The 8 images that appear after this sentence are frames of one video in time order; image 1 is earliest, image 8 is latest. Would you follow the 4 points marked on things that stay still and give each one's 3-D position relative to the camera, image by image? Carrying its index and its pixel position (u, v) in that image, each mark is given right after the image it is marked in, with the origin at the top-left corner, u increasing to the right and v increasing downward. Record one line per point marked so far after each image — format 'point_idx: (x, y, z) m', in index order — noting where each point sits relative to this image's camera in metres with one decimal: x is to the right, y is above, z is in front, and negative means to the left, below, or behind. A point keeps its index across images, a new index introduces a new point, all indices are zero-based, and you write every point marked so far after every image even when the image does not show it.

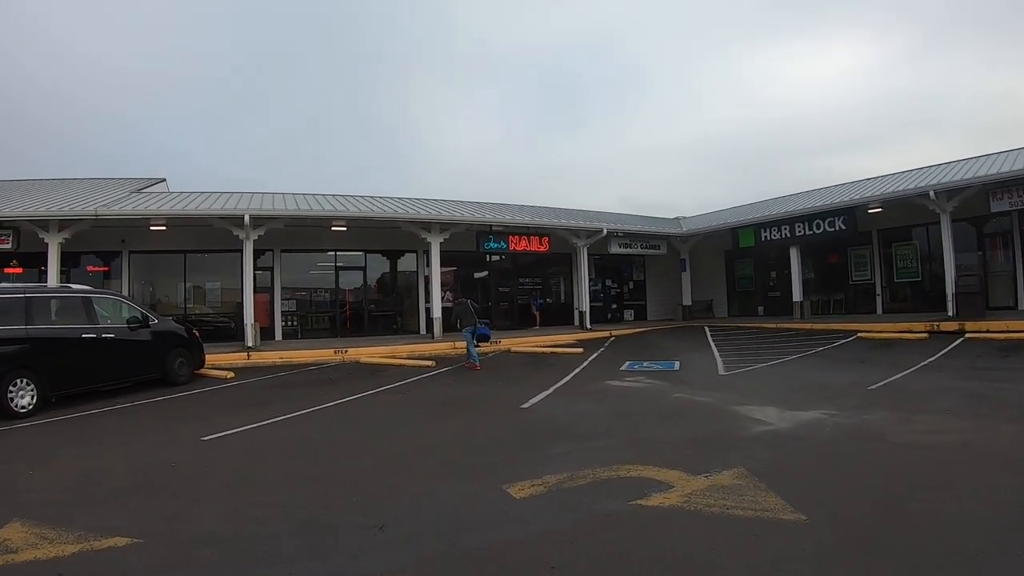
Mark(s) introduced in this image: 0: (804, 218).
0: (+8.9, +2.1, +17.2) m
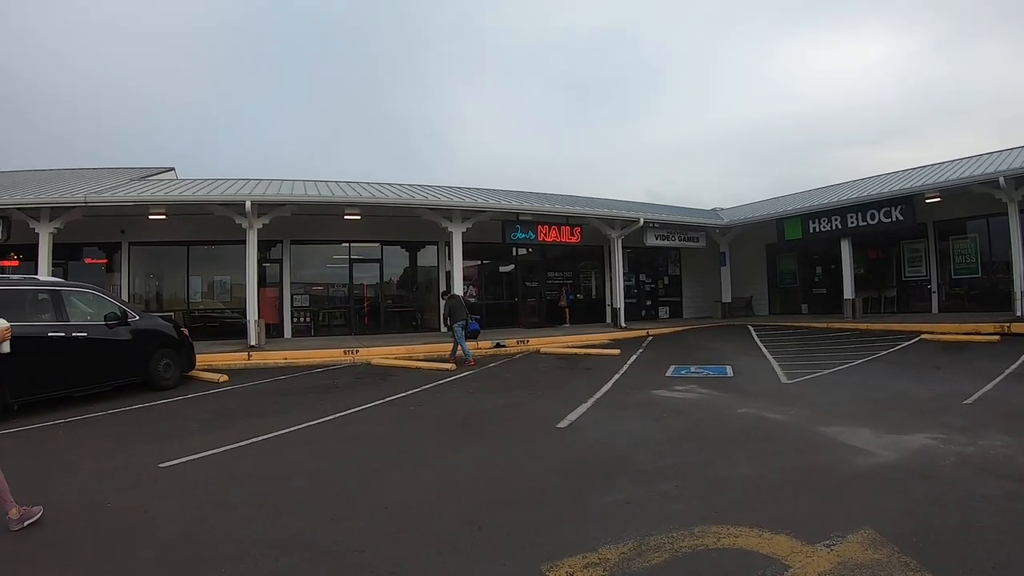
0: (+9.6, +2.2, +15.5) m
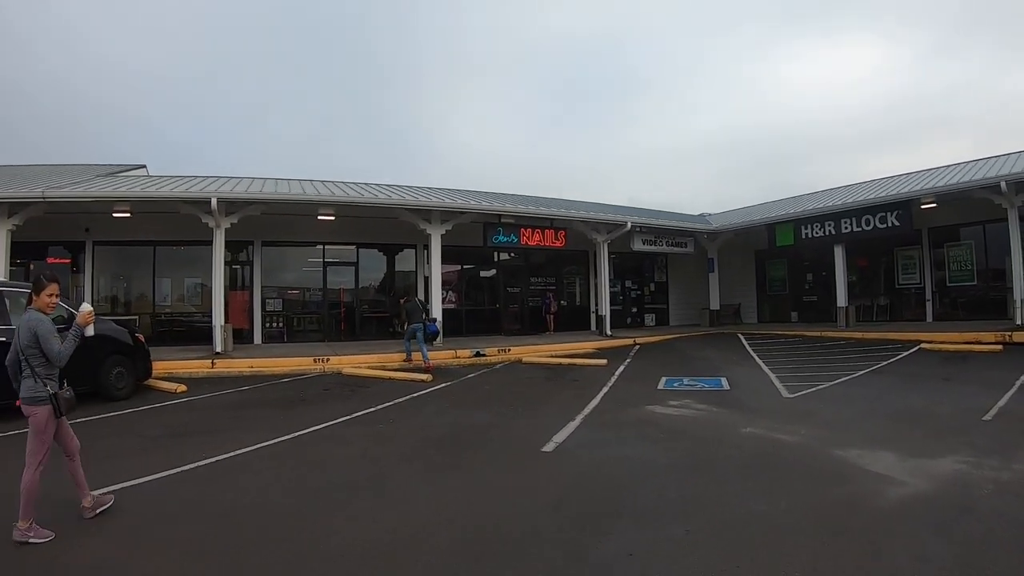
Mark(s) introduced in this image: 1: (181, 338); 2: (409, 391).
0: (+9.2, +2.0, +15.2) m
1: (-9.2, -1.4, +16.0) m
2: (-1.7, -1.7, +9.5) m
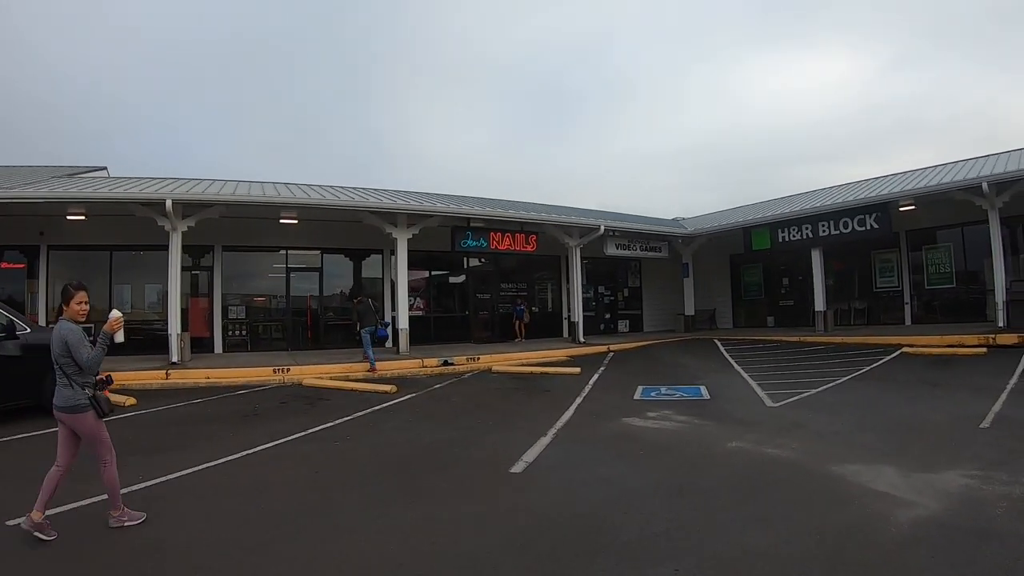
0: (+8.4, +1.9, +15.0) m
1: (-10.0, -1.6, +15.0) m
2: (-2.2, -1.8, +8.8) m
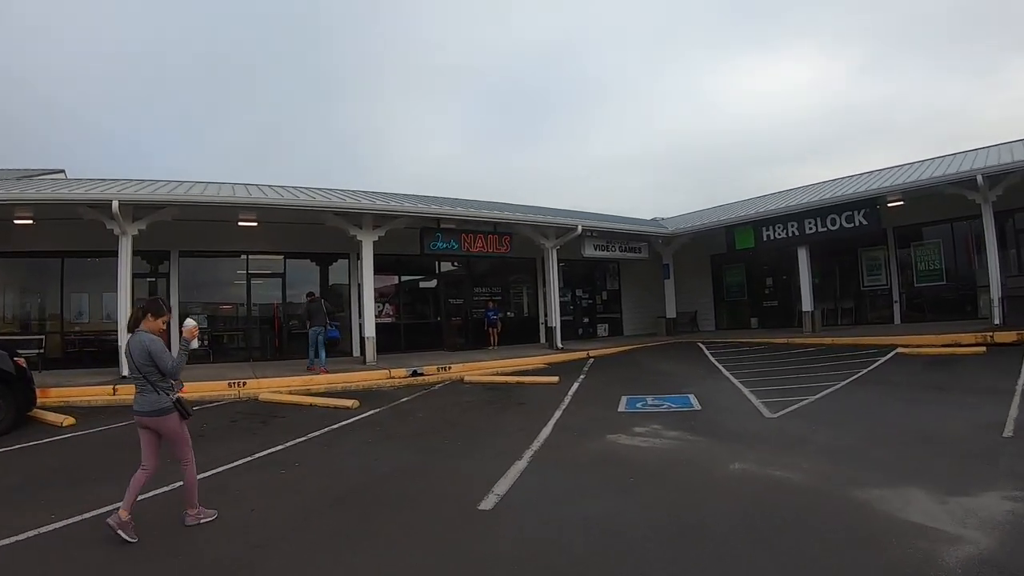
0: (+7.7, +1.9, +14.6) m
1: (-10.6, -1.8, +13.9) m
2: (-2.6, -1.9, +7.9) m
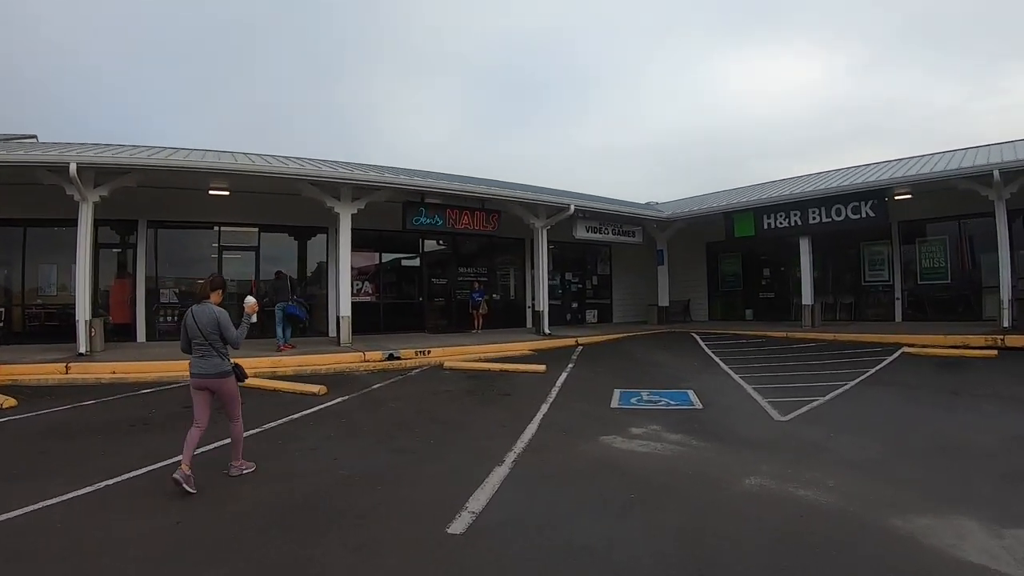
0: (+7.5, +2.1, +13.9) m
1: (-10.9, -1.1, +12.9) m
2: (-2.8, -1.5, +7.2) m
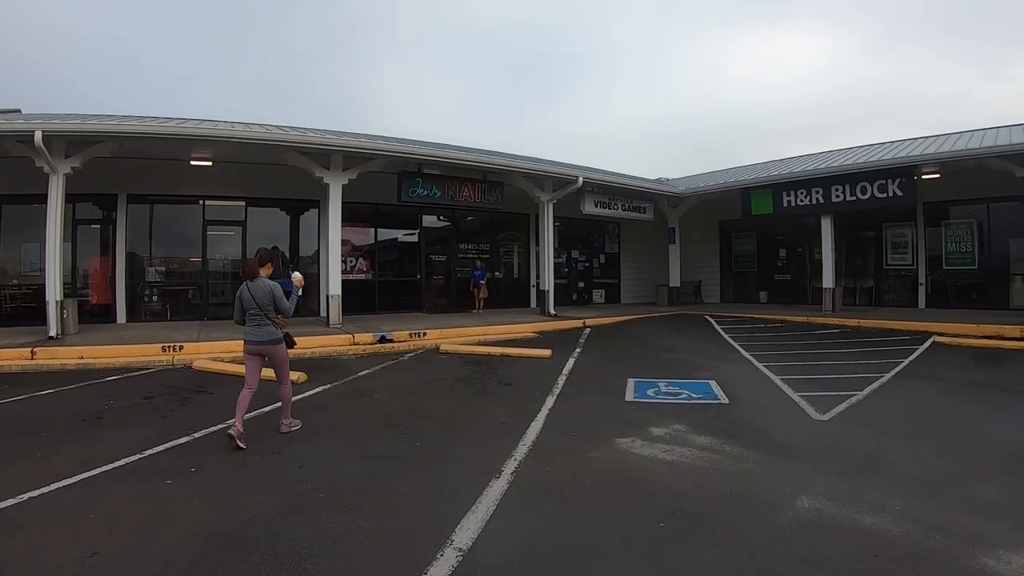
0: (+7.6, +2.5, +13.0) m
1: (-10.9, -0.5, +12.2) m
2: (-2.8, -1.2, +6.5) m
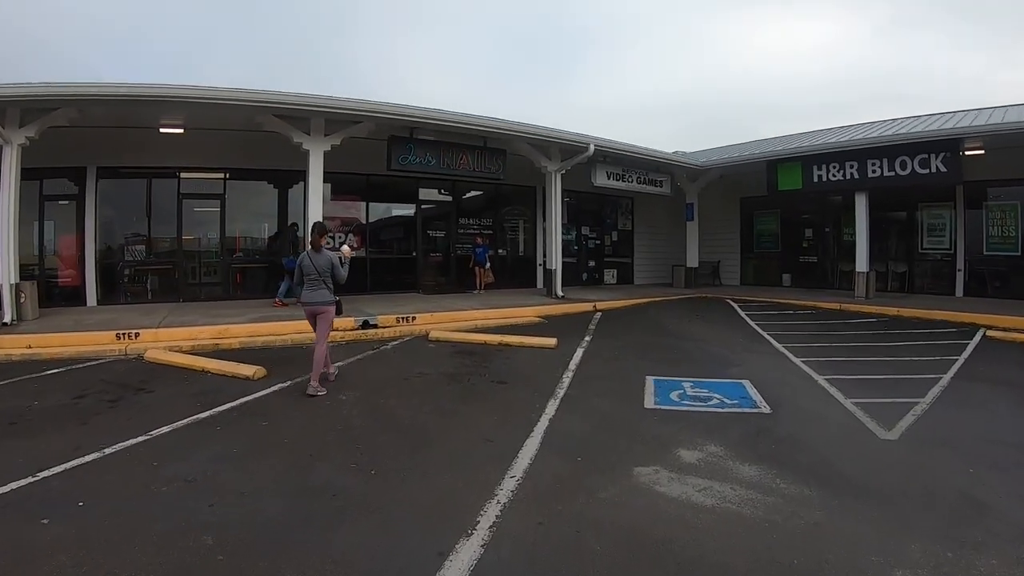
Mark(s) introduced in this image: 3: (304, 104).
0: (+7.7, +2.9, +11.7) m
1: (-10.8, 0.0, +11.3) m
2: (-2.8, -1.0, +5.5) m
3: (-3.5, +3.1, +9.5) m
